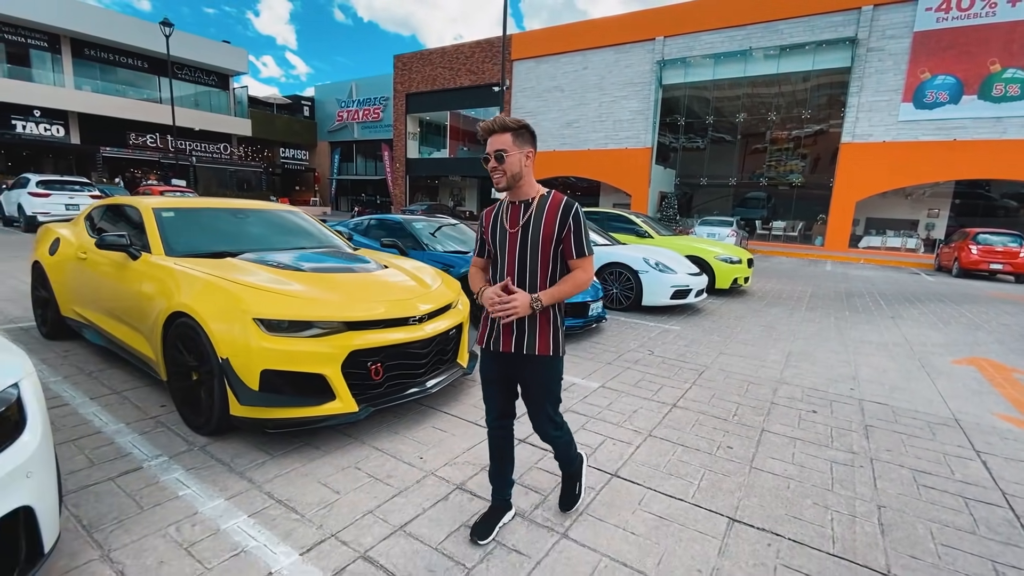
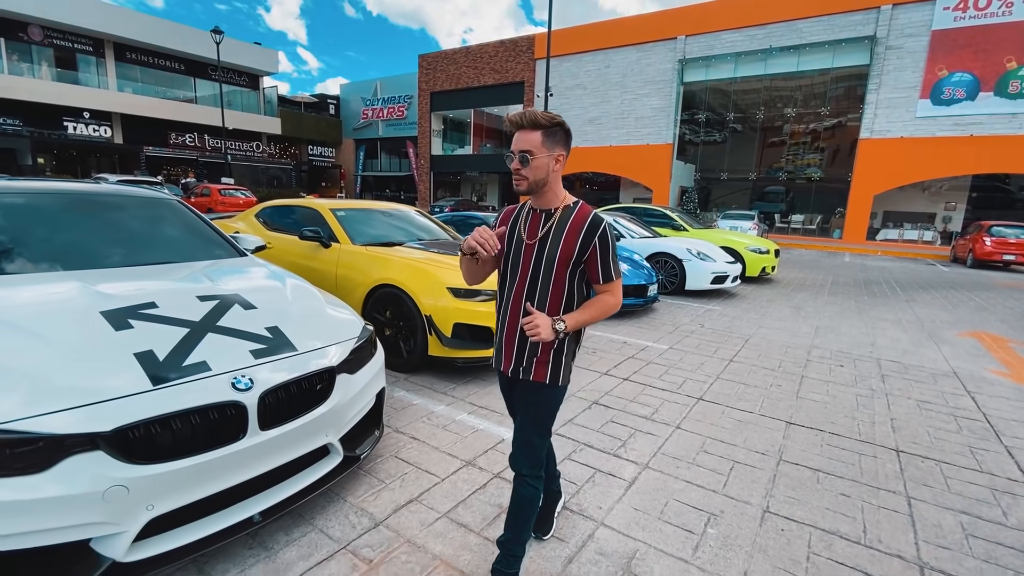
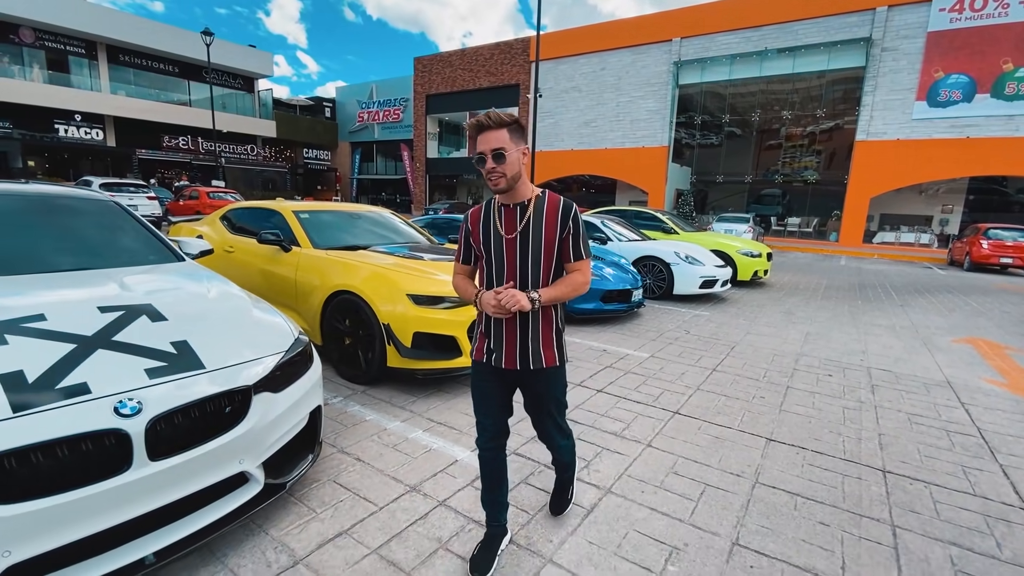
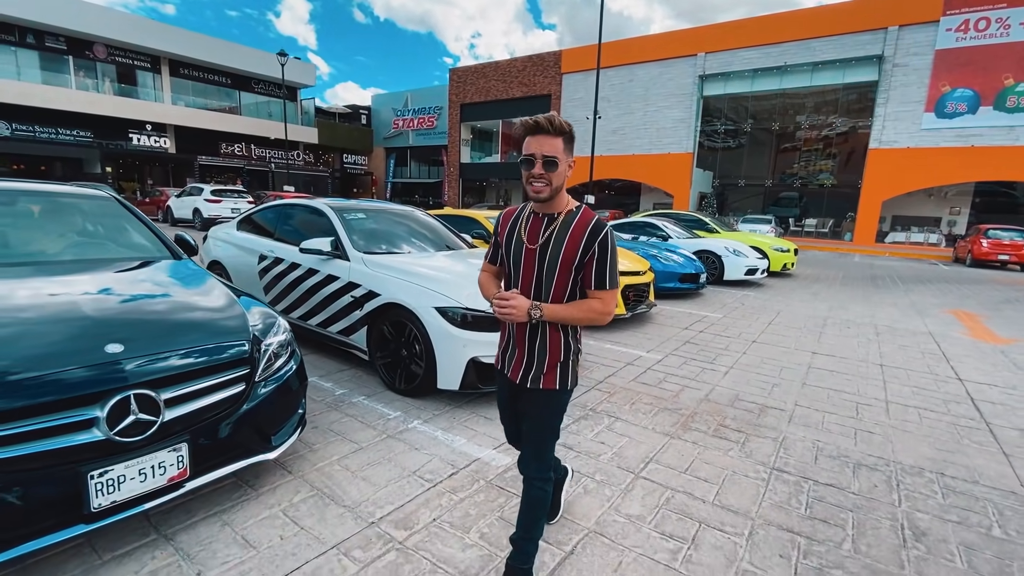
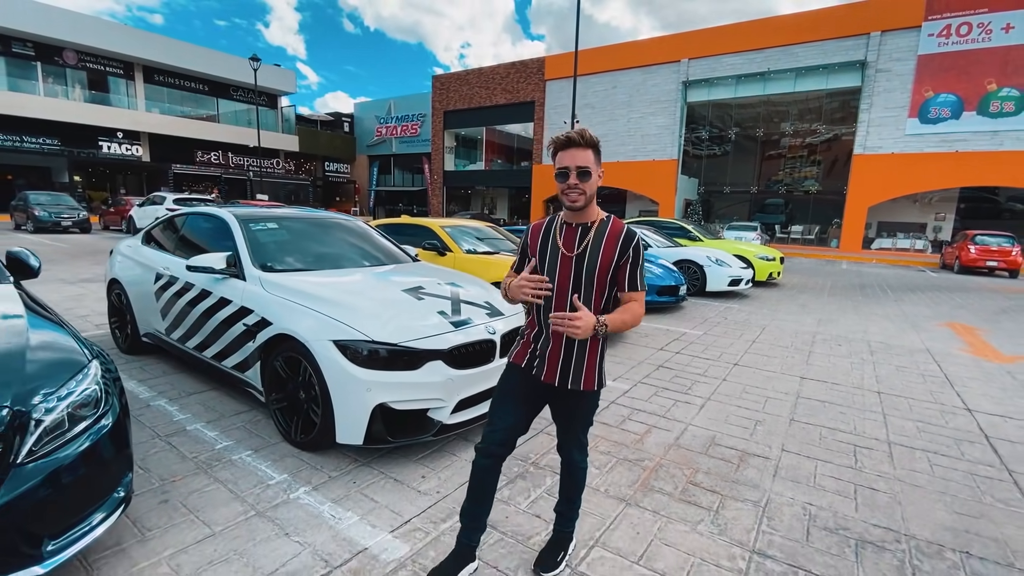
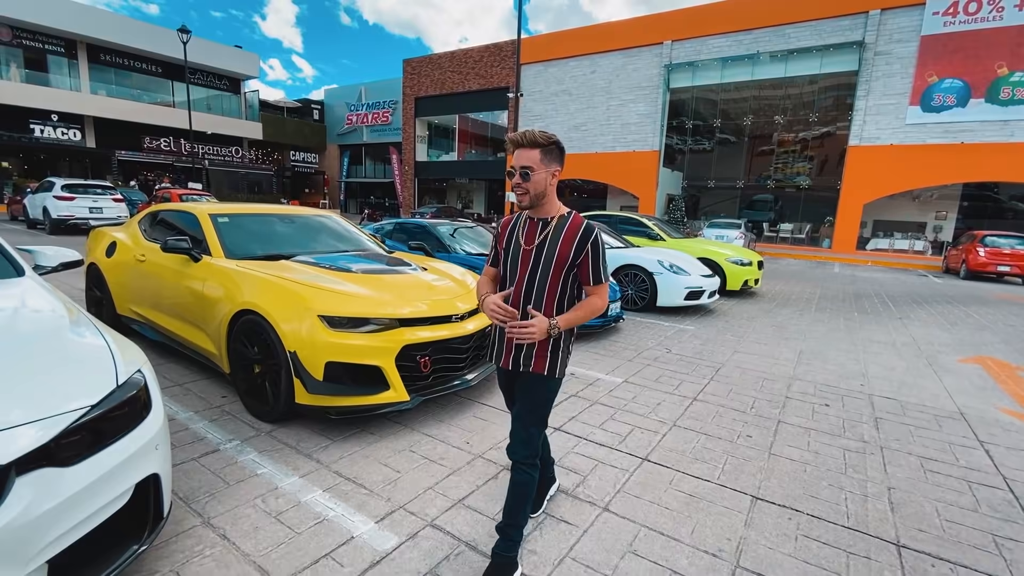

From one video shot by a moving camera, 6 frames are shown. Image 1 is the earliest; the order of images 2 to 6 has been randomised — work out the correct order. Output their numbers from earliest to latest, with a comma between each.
6, 3, 2, 5, 4
